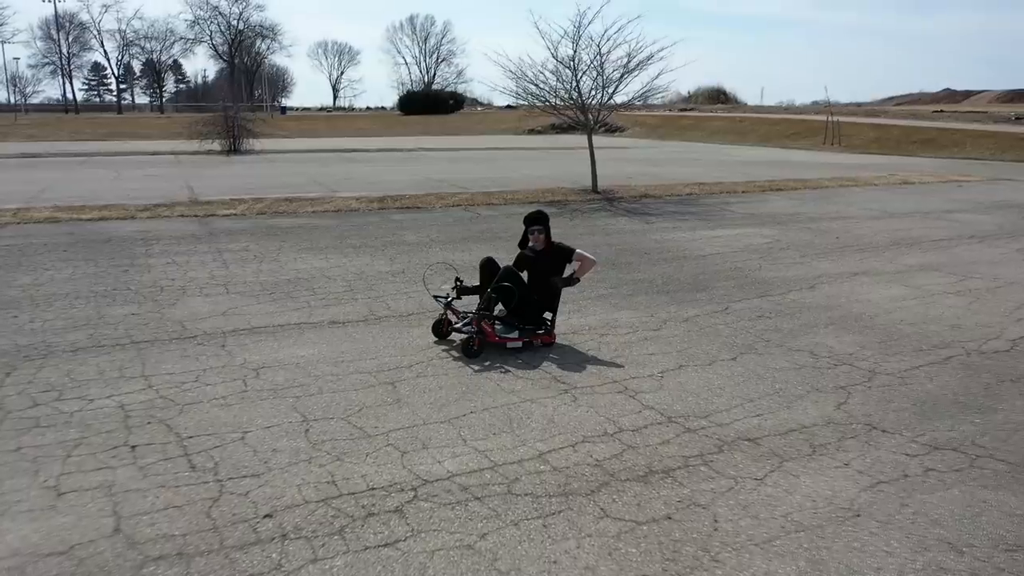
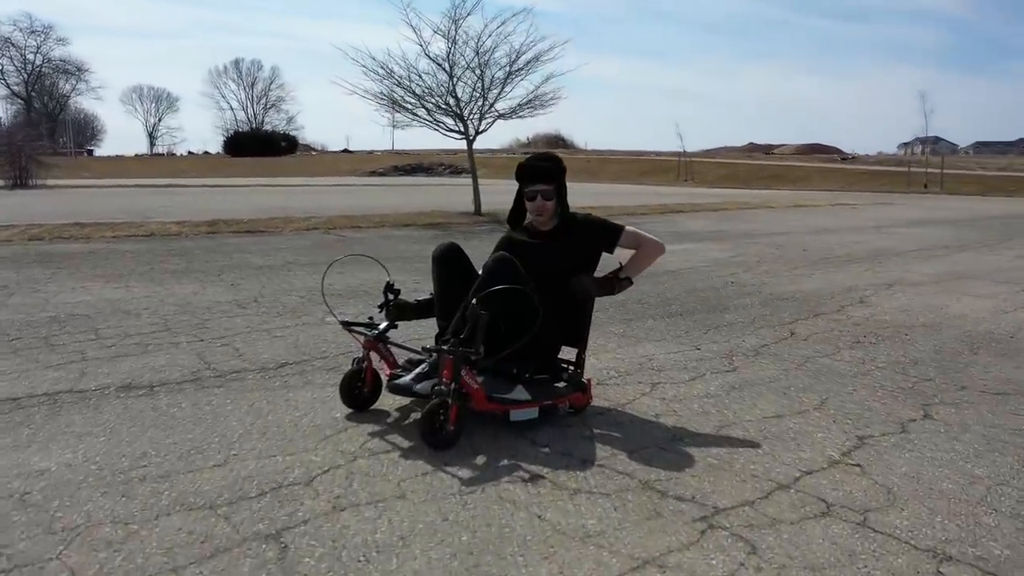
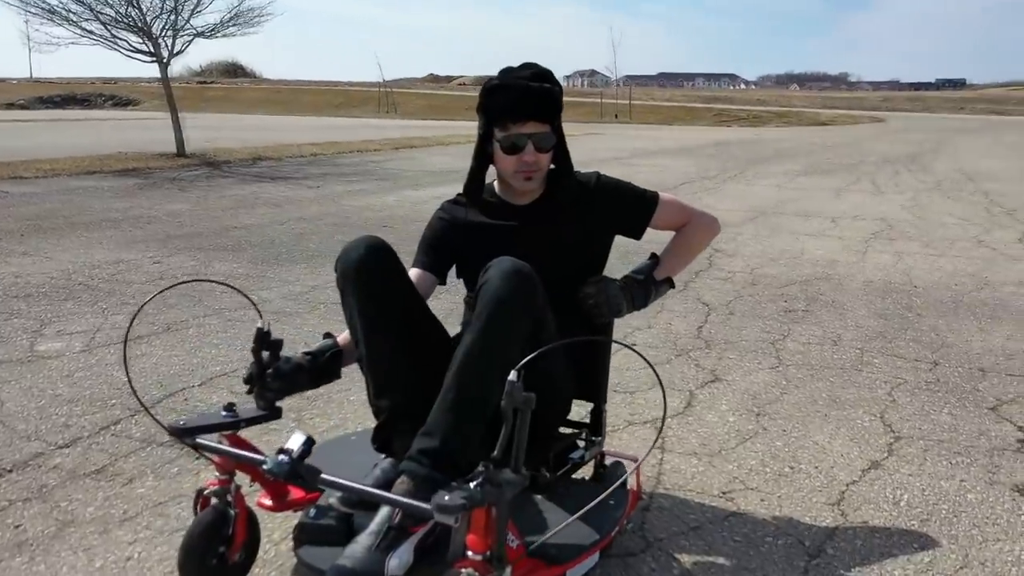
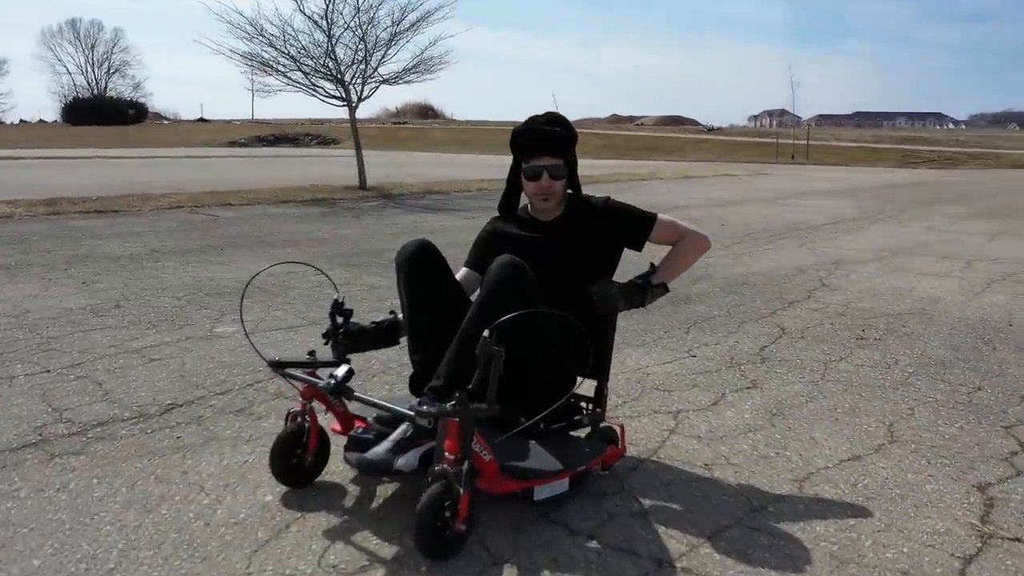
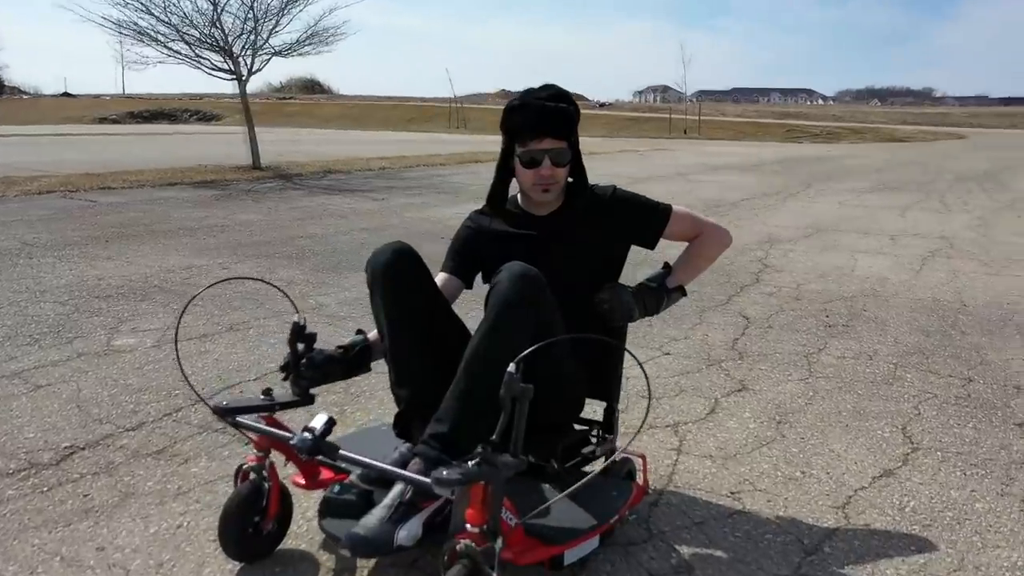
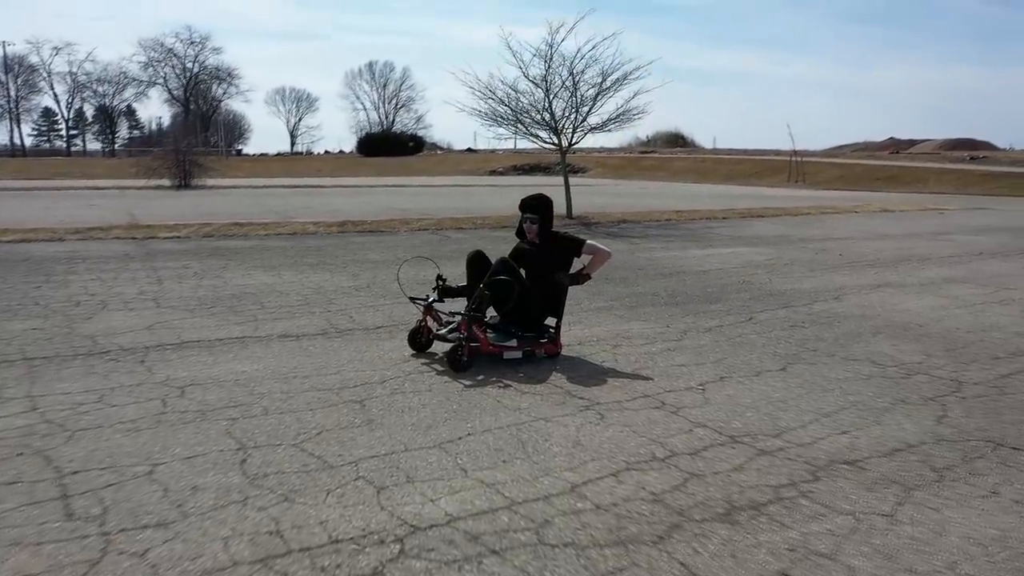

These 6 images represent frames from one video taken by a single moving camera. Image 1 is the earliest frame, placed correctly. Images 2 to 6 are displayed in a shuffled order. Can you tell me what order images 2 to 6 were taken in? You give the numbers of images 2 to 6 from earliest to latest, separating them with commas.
6, 2, 4, 5, 3
